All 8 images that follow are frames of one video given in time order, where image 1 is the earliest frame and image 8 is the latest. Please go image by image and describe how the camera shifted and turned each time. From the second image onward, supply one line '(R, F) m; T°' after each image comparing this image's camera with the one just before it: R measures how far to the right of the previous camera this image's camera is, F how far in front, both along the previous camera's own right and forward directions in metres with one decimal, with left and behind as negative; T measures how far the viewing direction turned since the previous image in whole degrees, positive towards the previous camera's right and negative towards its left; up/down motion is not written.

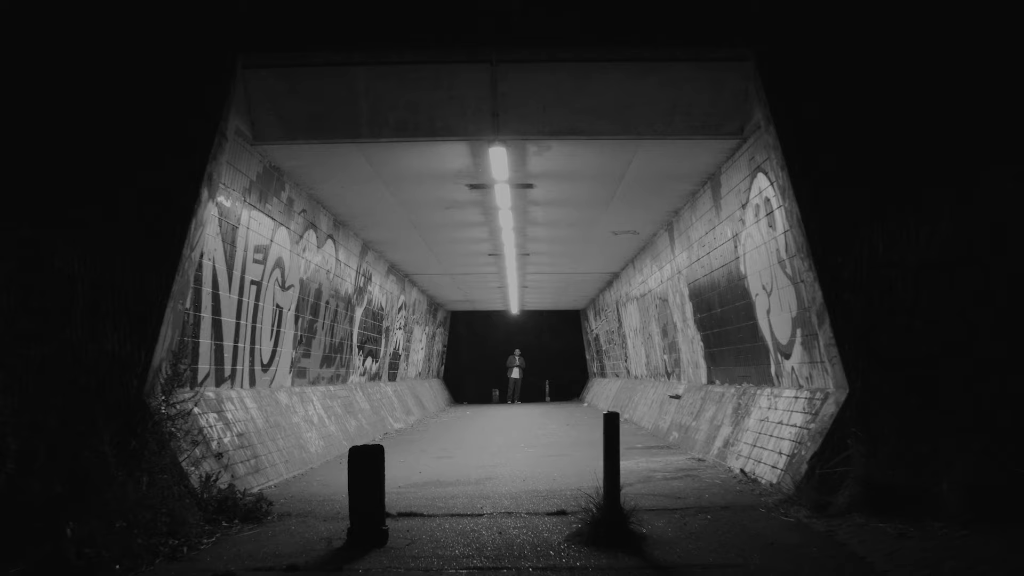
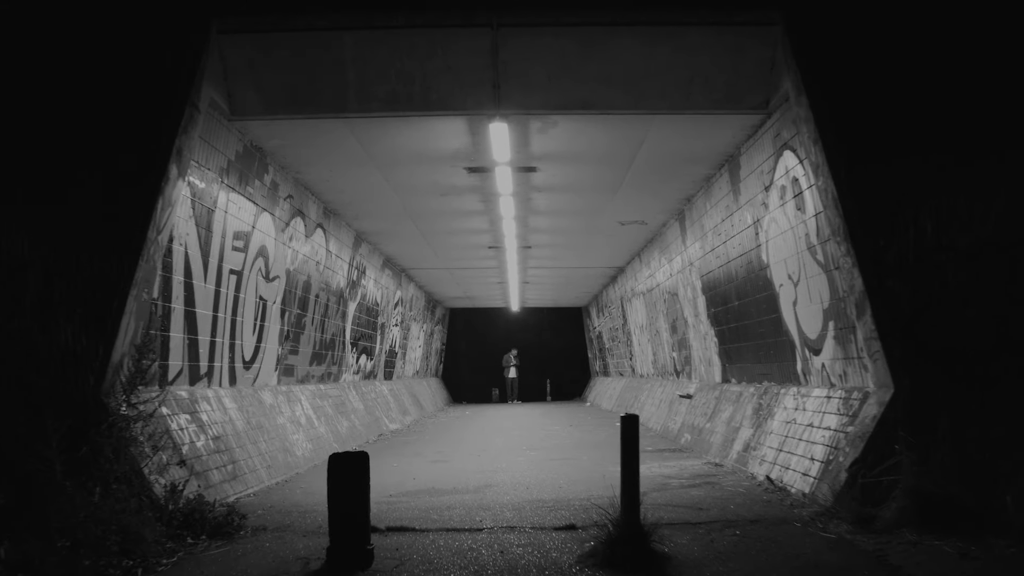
(0.0, +0.7) m; 0°
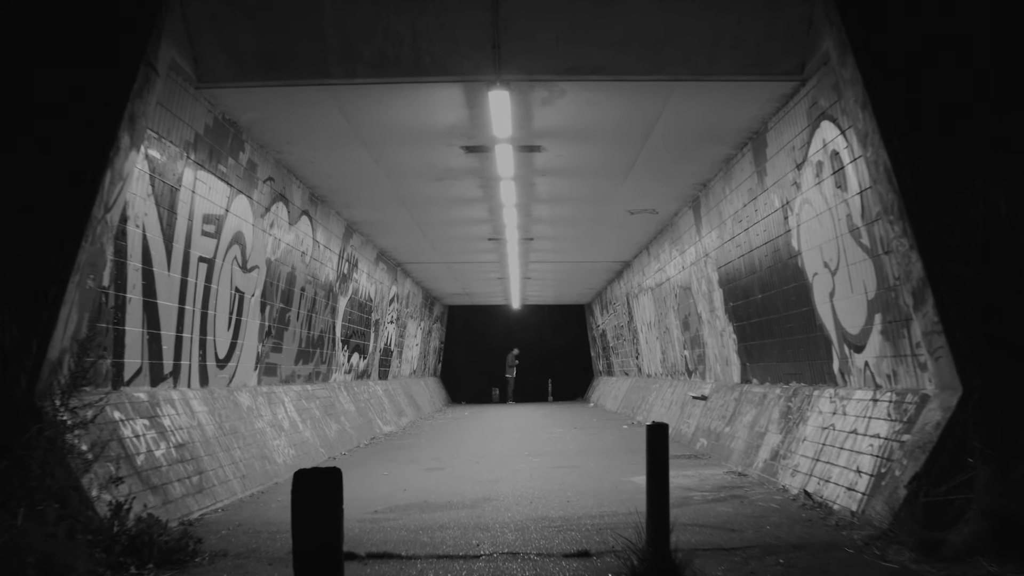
(0.0, +0.9) m; 0°
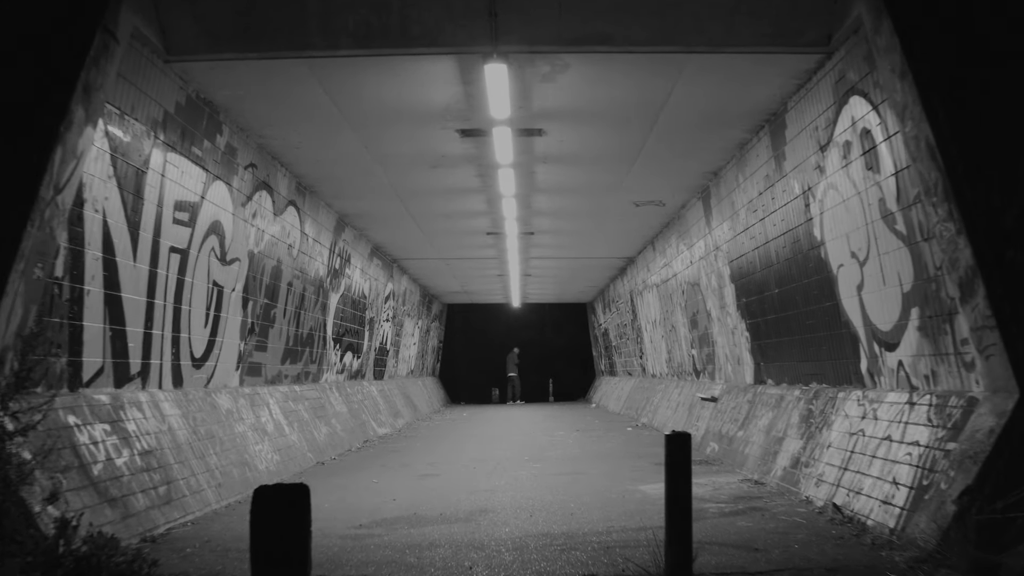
(0.0, +0.6) m; 0°
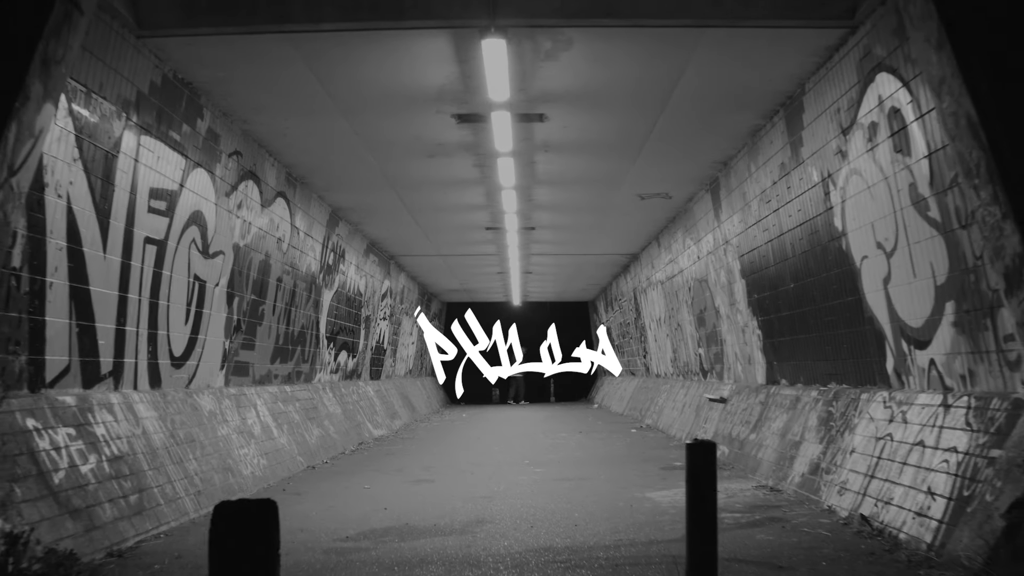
(0.0, +0.5) m; 0°
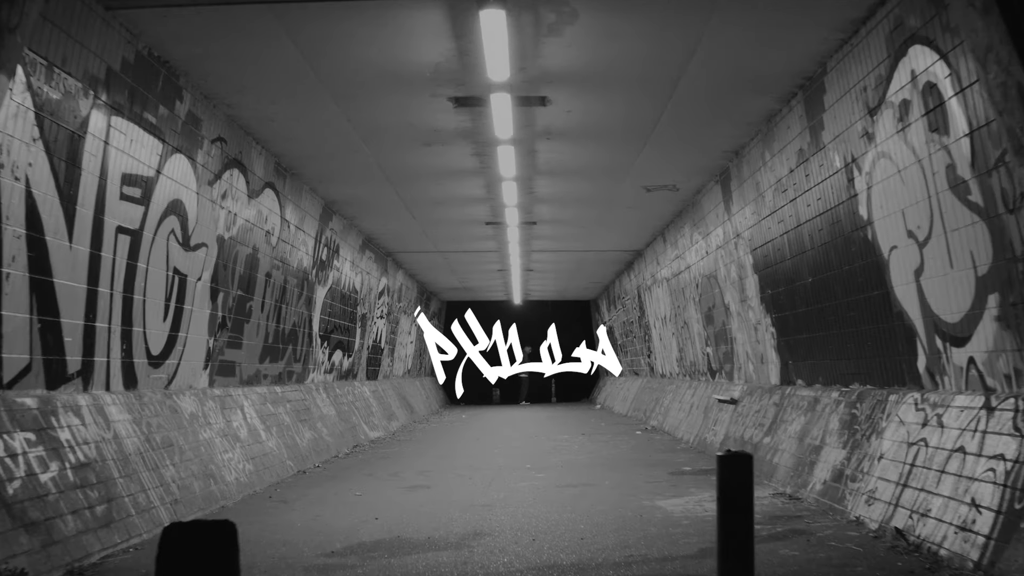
(0.0, +0.5) m; 0°
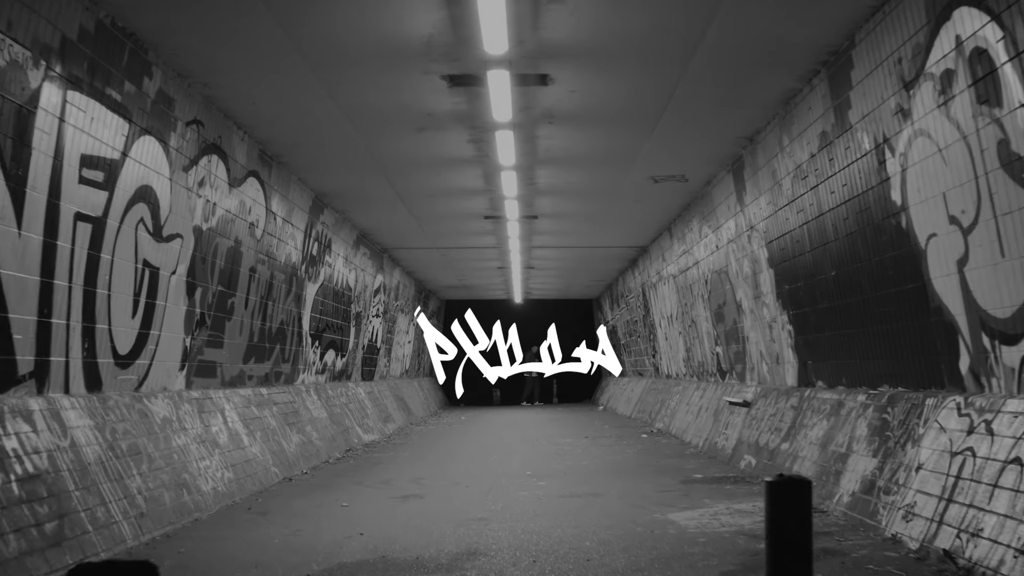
(0.0, +0.6) m; 0°
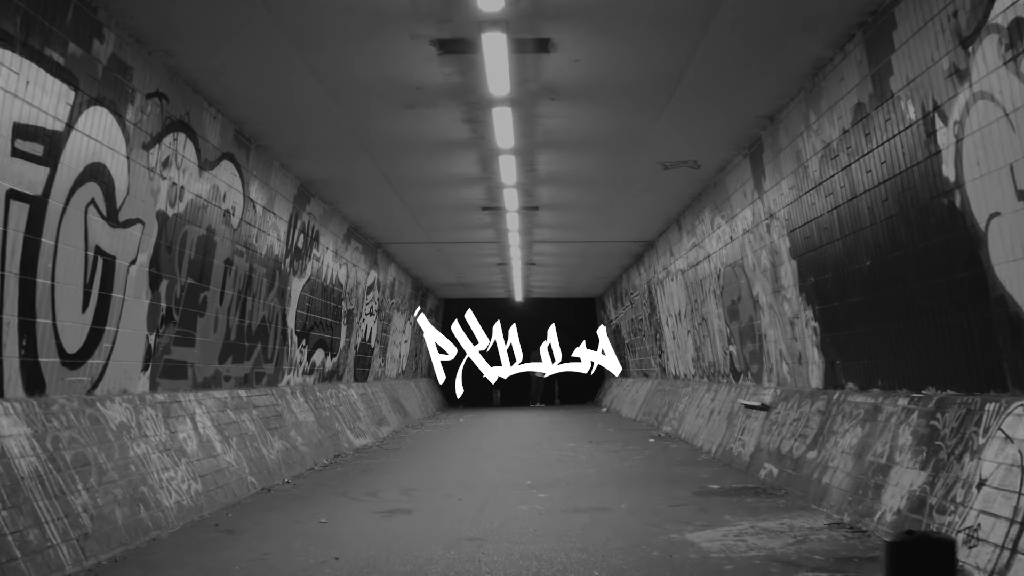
(0.0, +0.7) m; 0°
